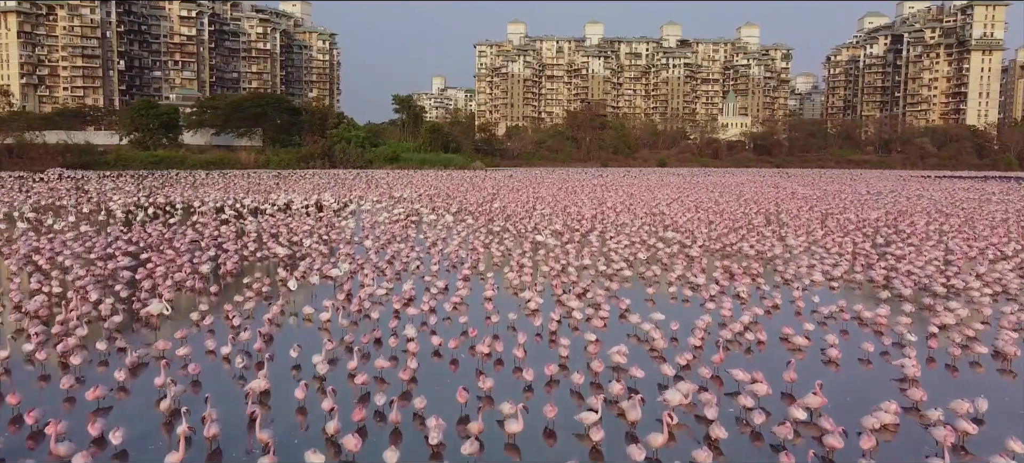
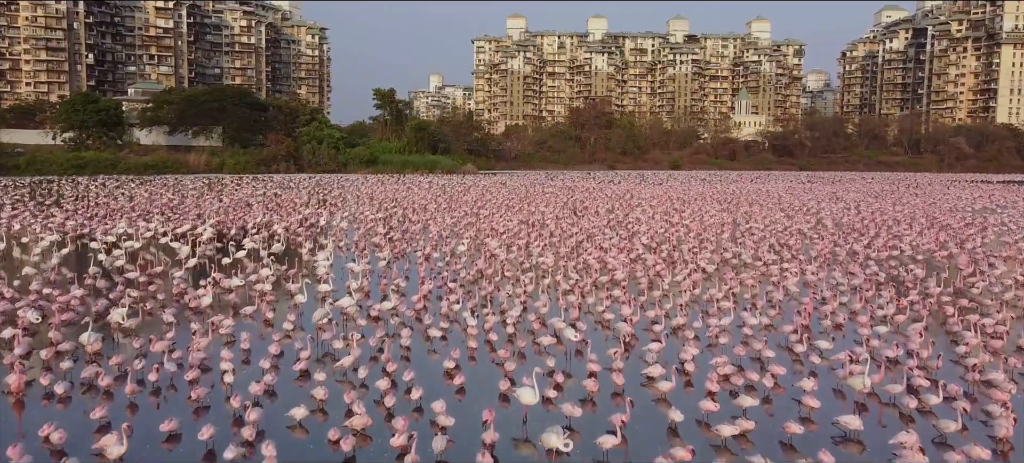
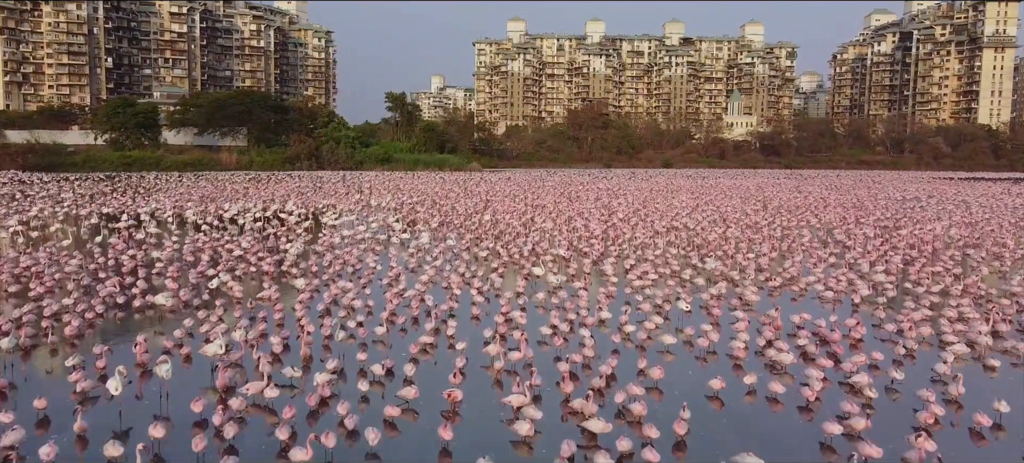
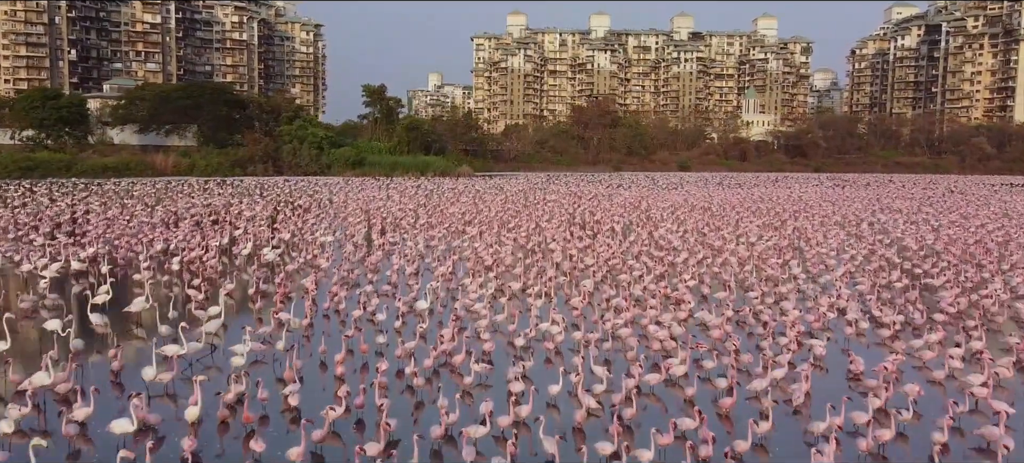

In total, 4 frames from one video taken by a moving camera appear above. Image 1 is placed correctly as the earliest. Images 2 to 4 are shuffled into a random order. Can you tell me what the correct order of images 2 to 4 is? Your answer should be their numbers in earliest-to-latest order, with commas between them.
3, 2, 4
